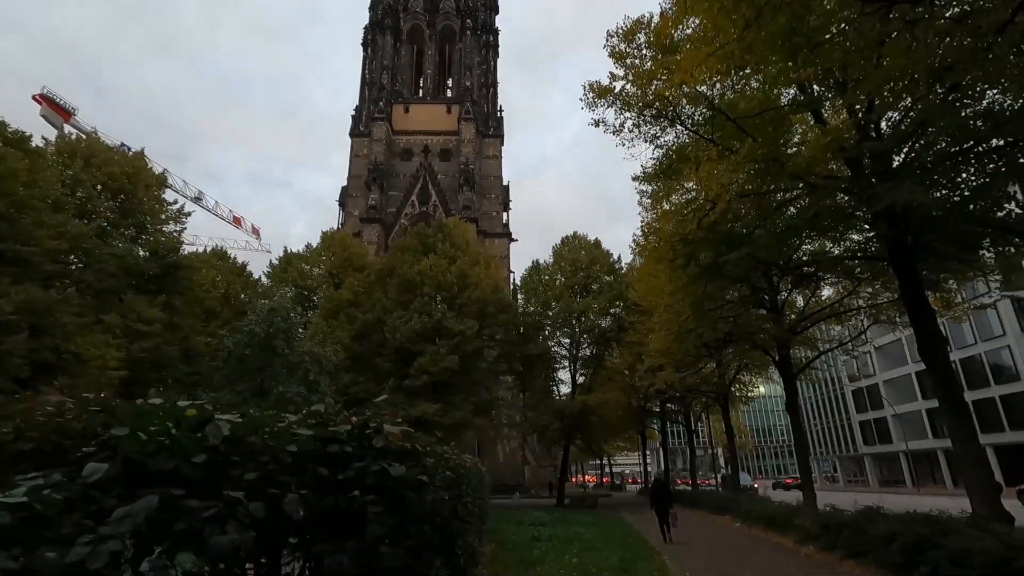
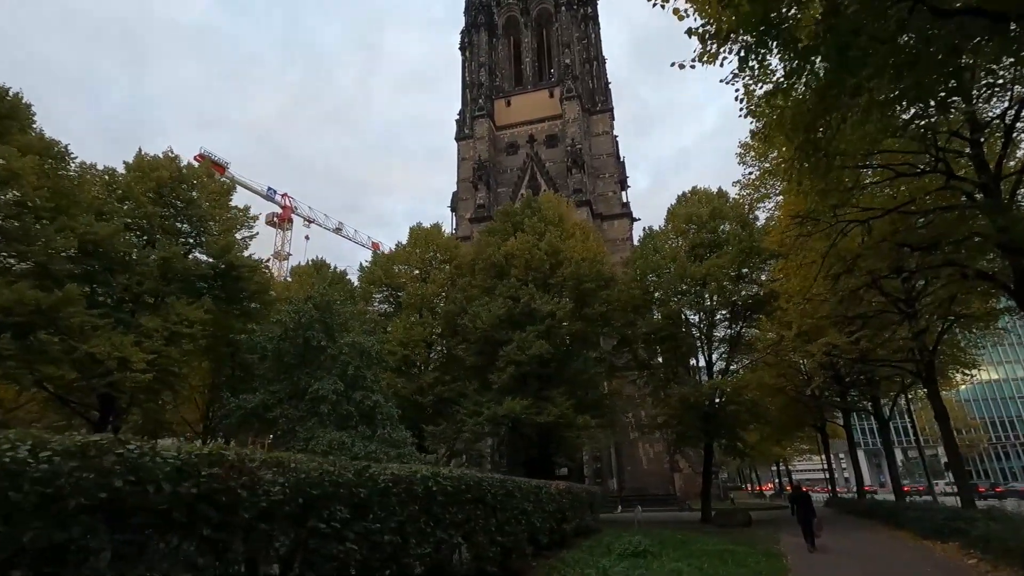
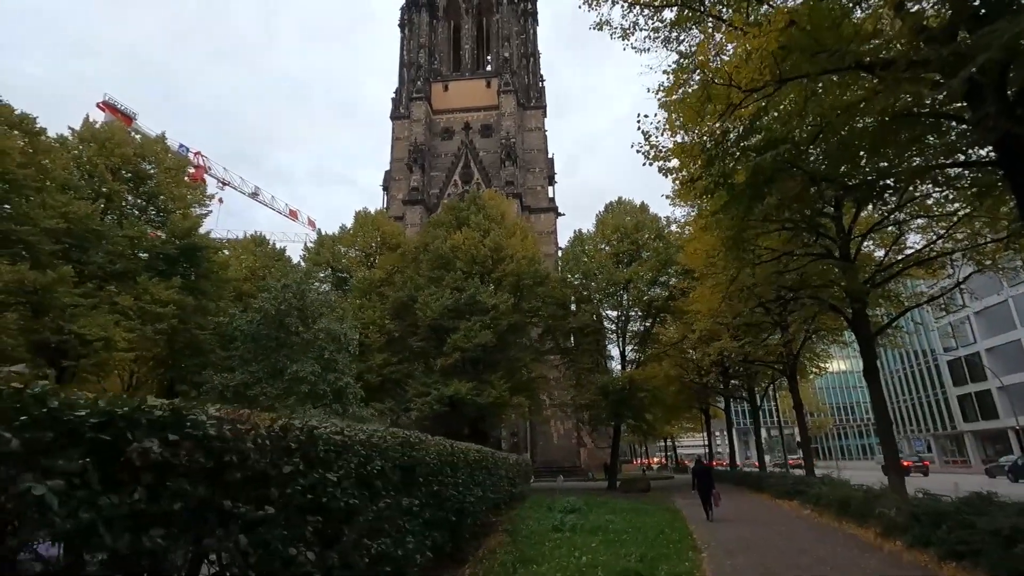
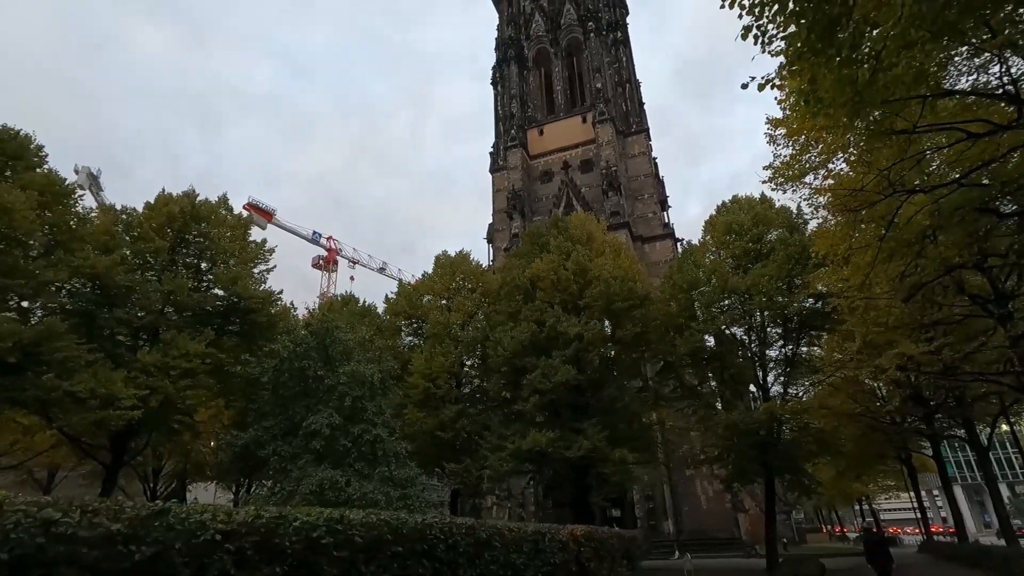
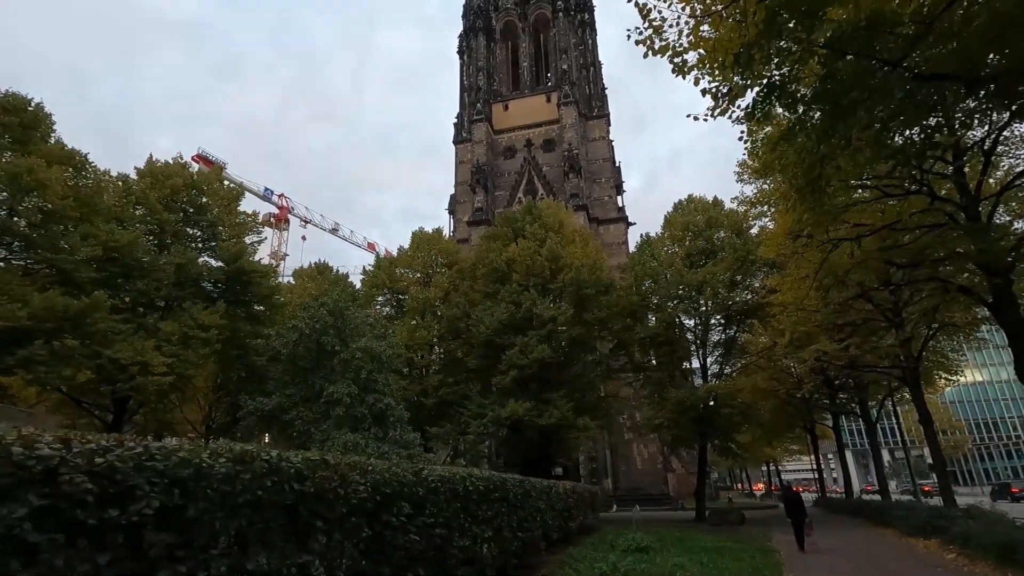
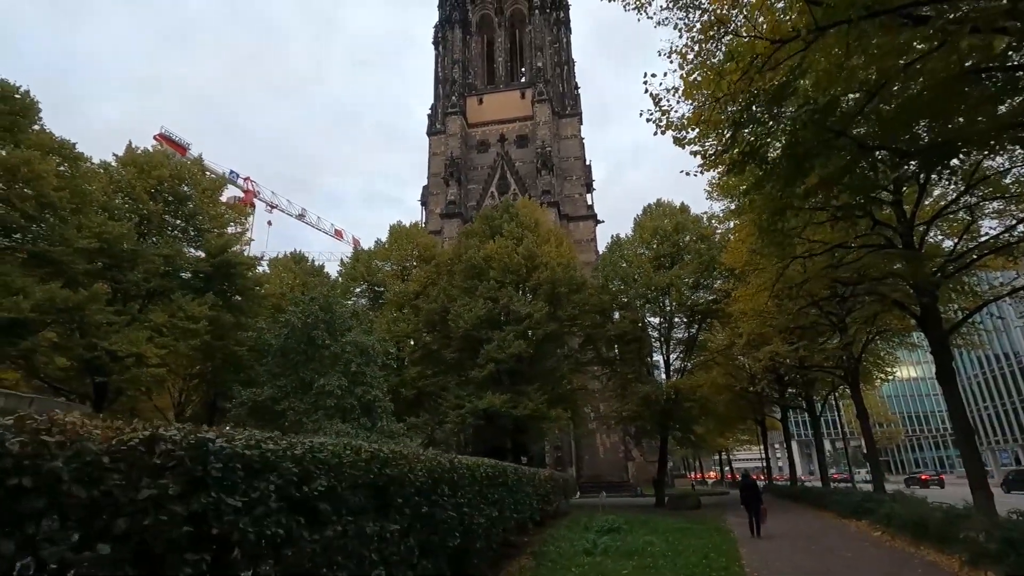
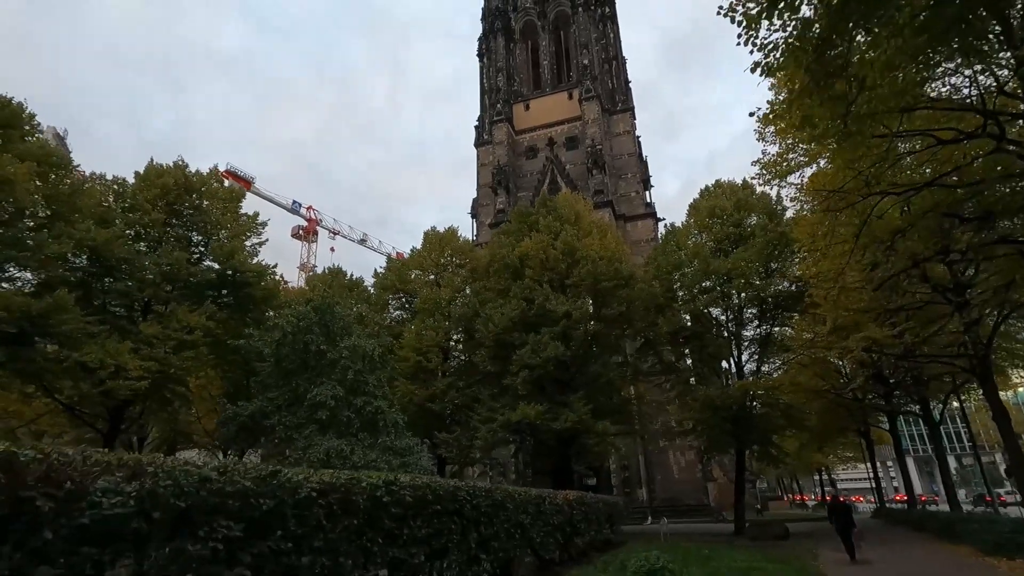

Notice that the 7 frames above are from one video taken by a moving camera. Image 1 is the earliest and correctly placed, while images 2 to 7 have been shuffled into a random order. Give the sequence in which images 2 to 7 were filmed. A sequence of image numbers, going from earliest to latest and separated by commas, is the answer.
3, 6, 5, 2, 7, 4
